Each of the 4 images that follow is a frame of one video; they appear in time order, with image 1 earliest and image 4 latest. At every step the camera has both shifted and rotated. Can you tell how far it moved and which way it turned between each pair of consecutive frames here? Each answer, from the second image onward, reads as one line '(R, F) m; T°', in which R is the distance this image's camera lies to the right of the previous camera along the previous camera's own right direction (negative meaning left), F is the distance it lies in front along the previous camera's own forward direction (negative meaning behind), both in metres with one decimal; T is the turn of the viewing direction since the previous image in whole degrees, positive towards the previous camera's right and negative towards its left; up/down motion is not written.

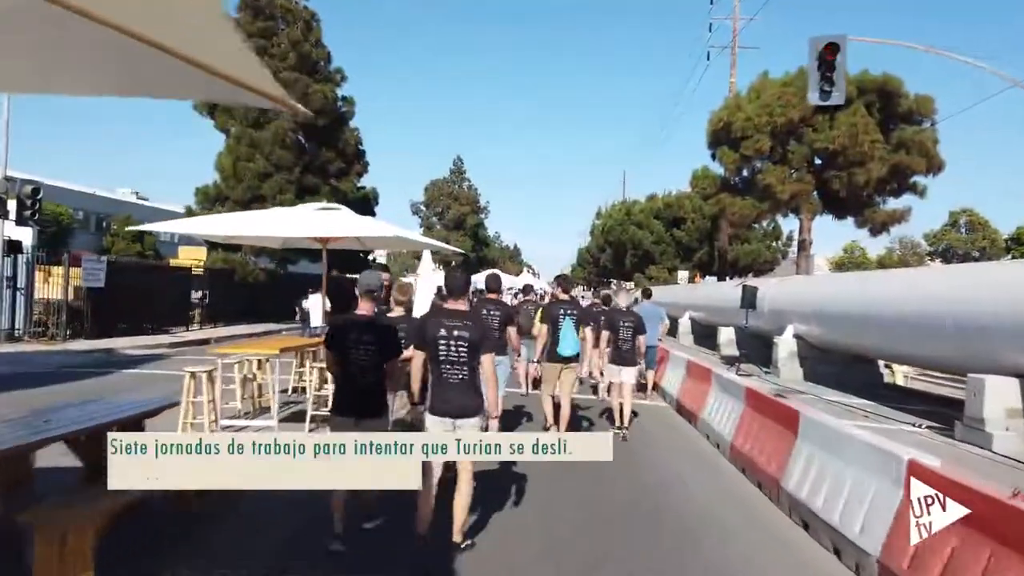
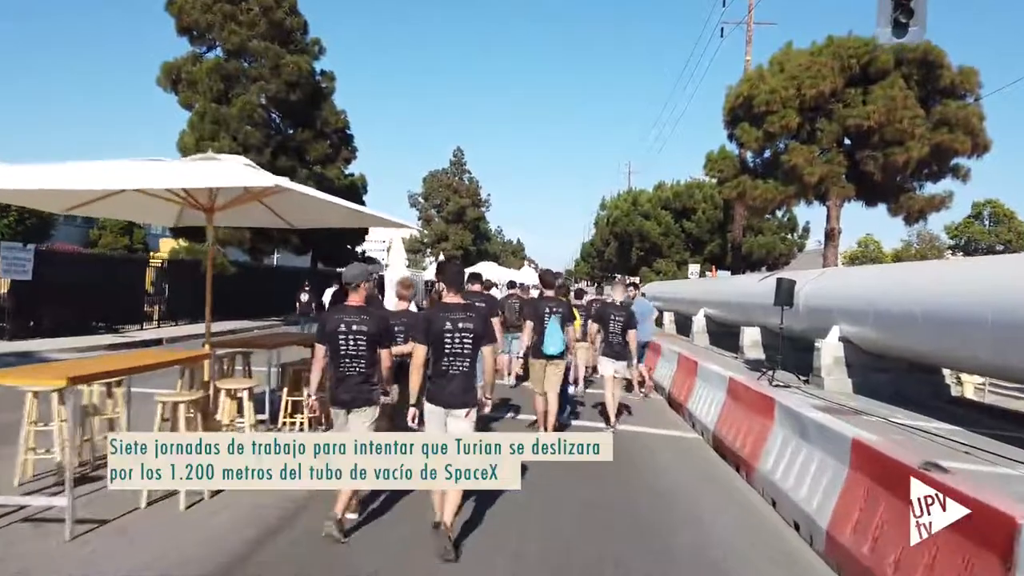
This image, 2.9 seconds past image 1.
(+0.2, +2.9) m; 0°
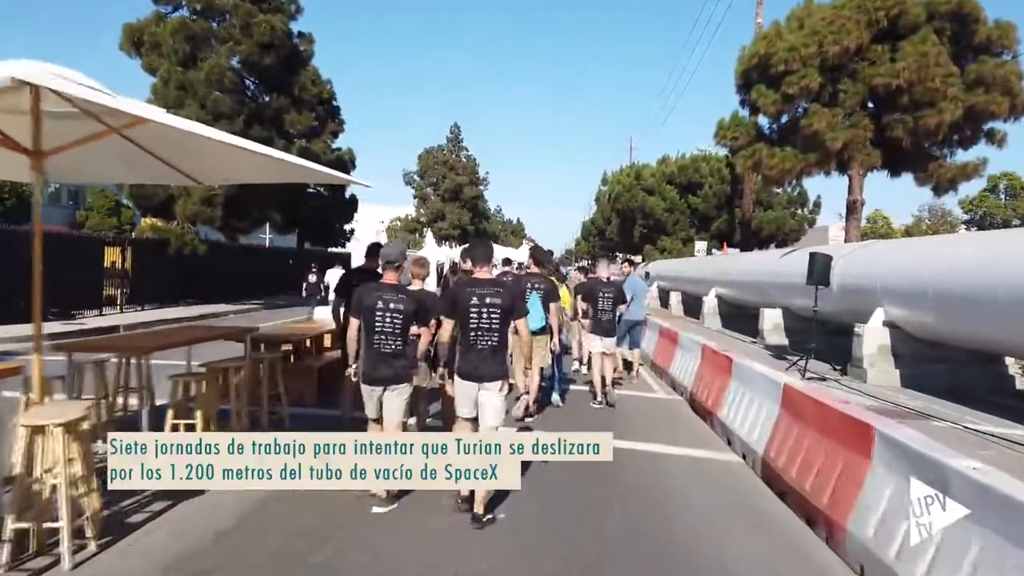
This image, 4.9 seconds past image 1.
(+0.1, +2.0) m; 0°
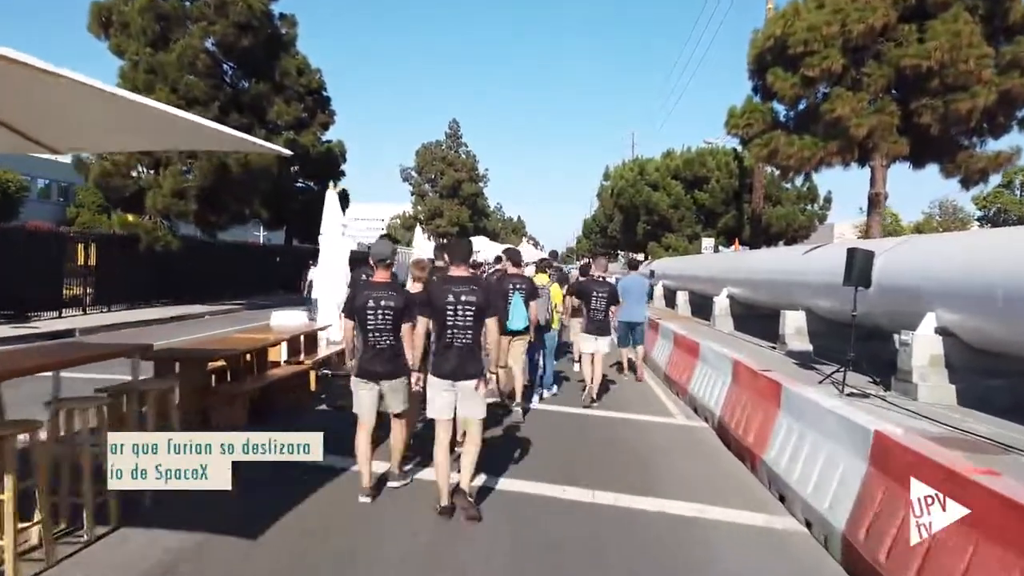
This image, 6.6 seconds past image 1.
(+0.1, +1.7) m; 0°
